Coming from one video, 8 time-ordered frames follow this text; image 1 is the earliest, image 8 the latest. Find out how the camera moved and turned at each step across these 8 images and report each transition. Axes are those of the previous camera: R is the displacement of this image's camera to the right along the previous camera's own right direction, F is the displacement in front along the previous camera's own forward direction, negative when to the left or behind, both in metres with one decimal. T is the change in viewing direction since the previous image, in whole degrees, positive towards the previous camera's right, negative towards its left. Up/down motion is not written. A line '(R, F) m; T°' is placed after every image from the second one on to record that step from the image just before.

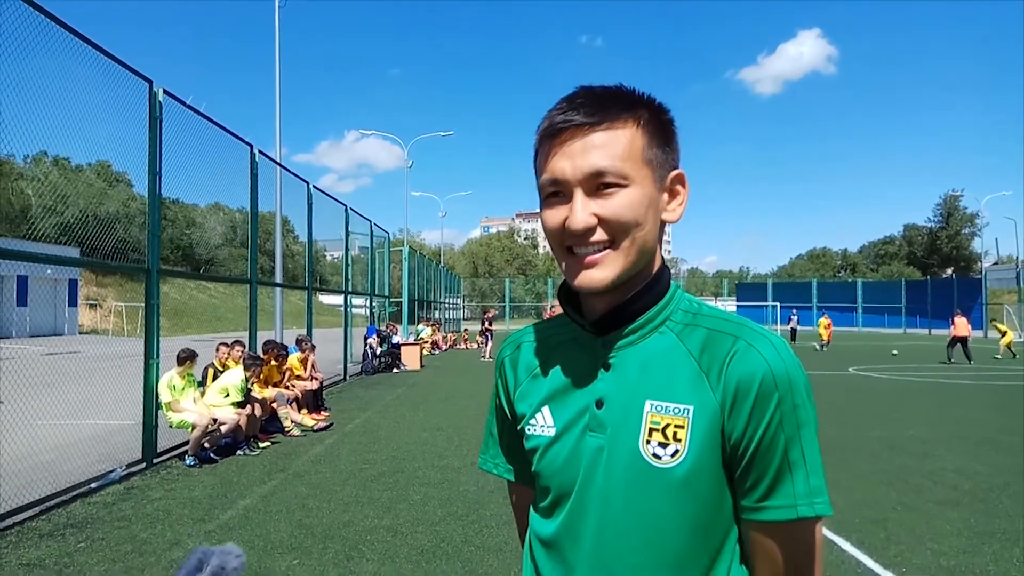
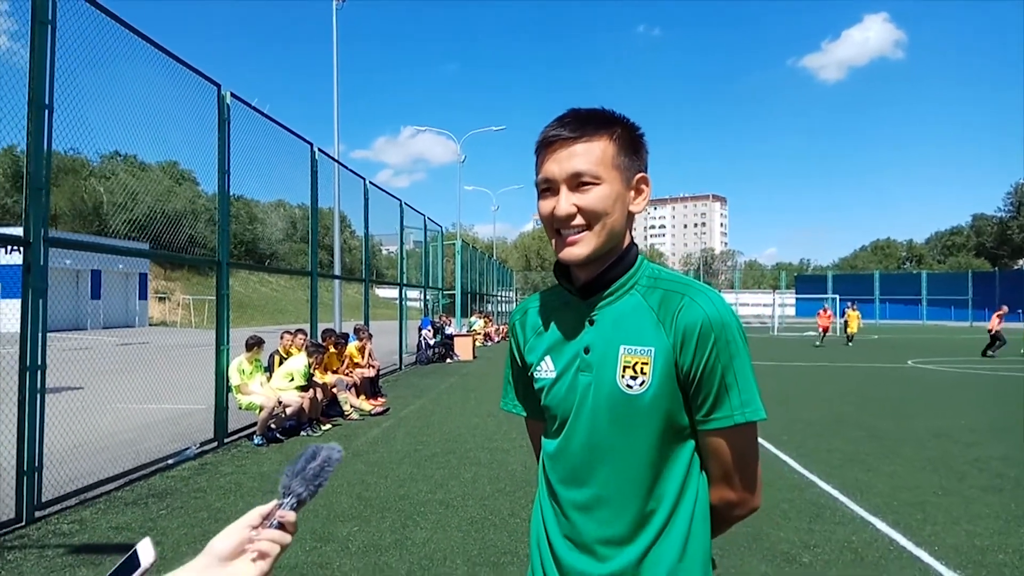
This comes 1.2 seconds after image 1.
(+0.1, -0.3) m; -4°
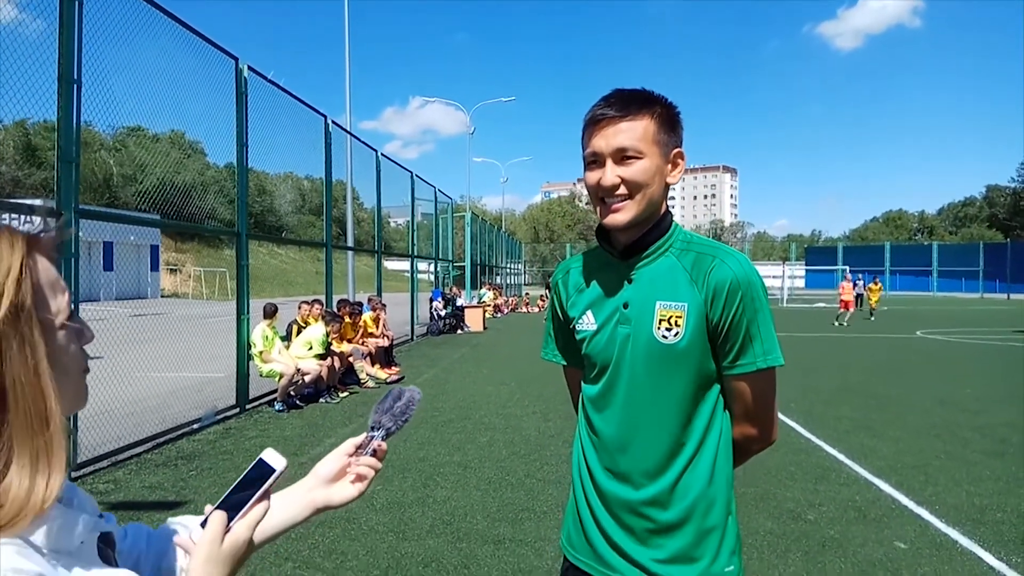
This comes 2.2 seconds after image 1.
(-0.1, -0.2) m; -1°
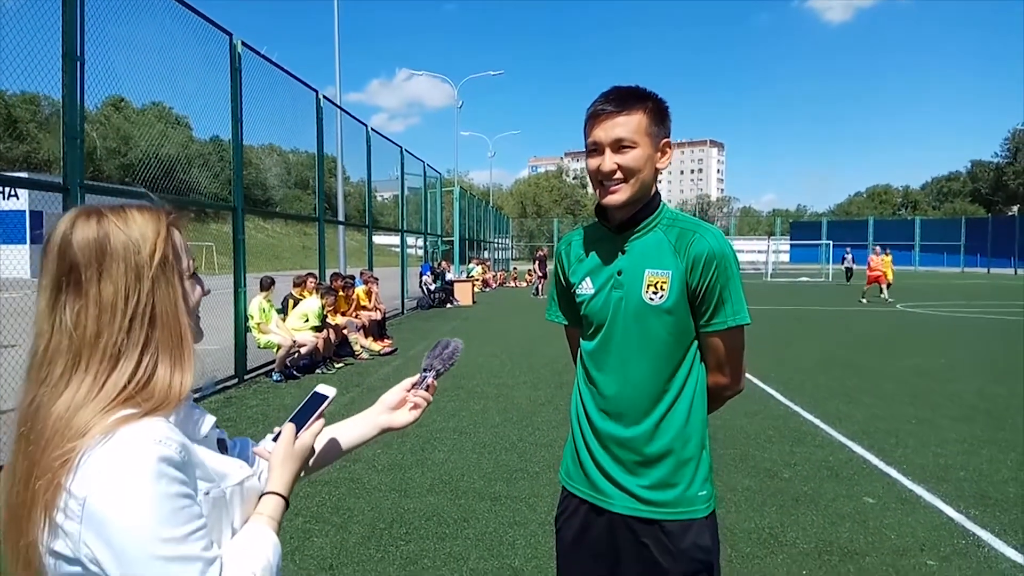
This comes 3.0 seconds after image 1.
(-0.1, -0.2) m; +1°
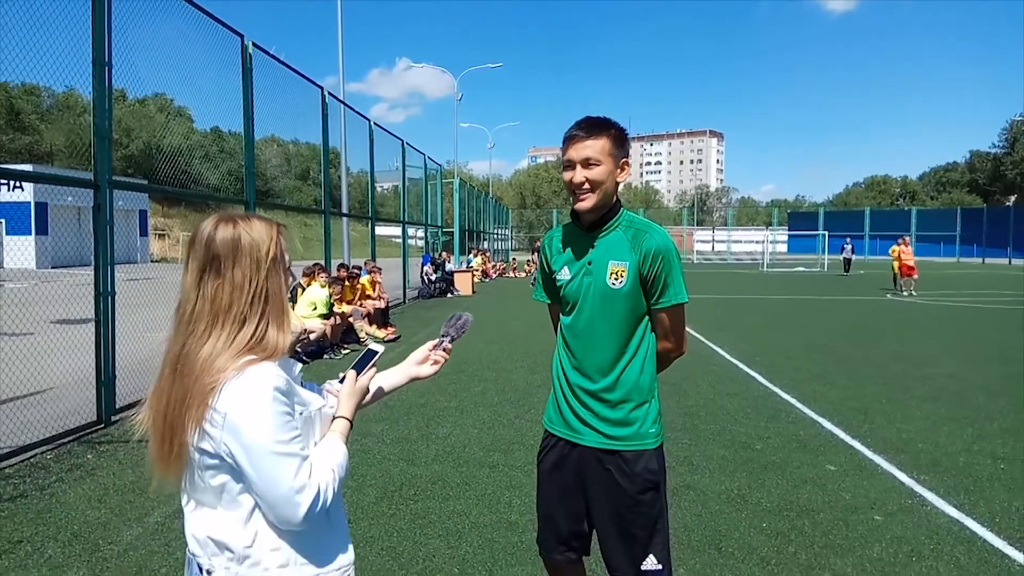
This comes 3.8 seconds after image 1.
(0.0, -0.5) m; 0°
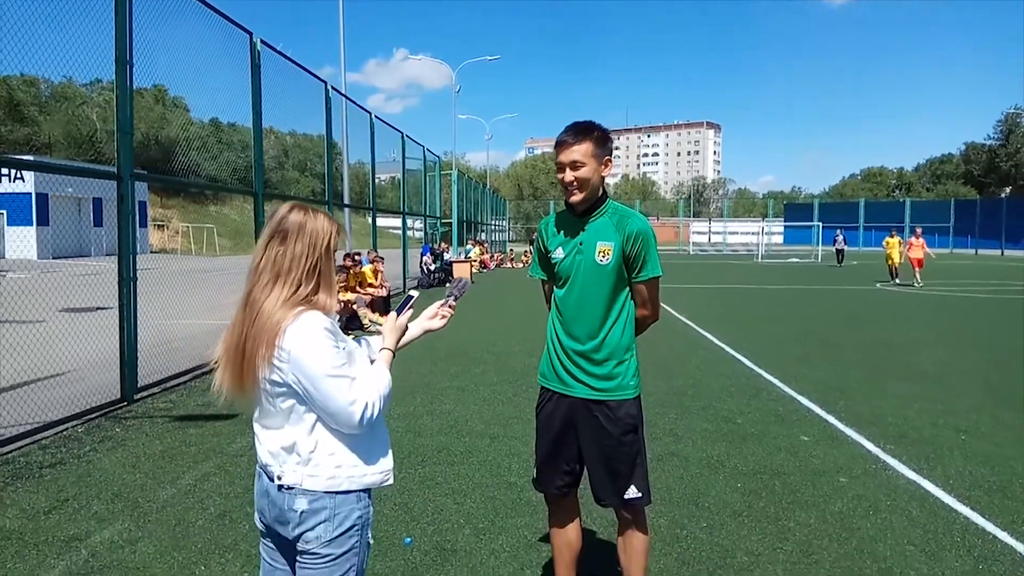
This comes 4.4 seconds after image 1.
(0.0, -0.4) m; 0°
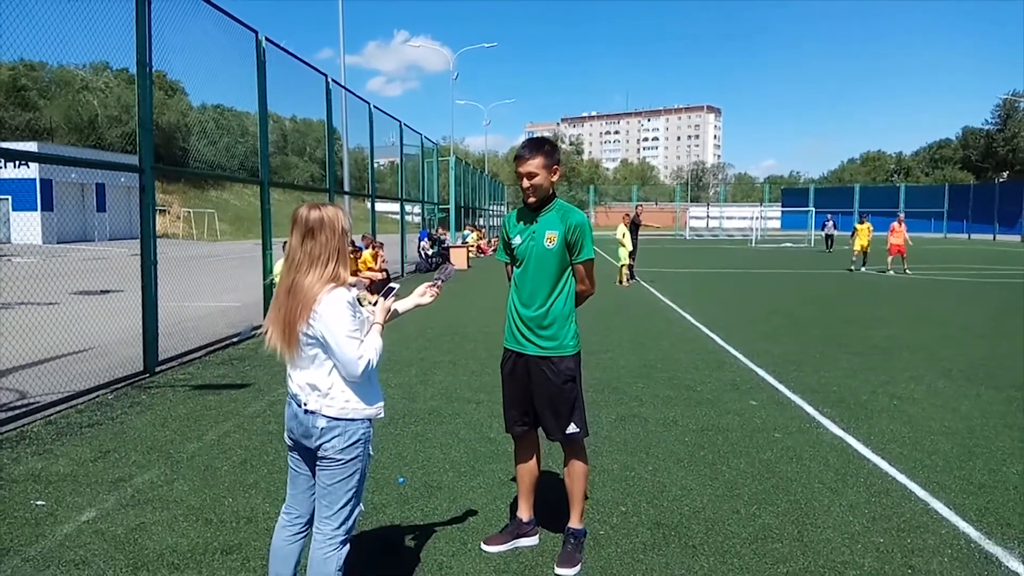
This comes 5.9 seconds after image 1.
(+0.1, -0.7) m; 0°
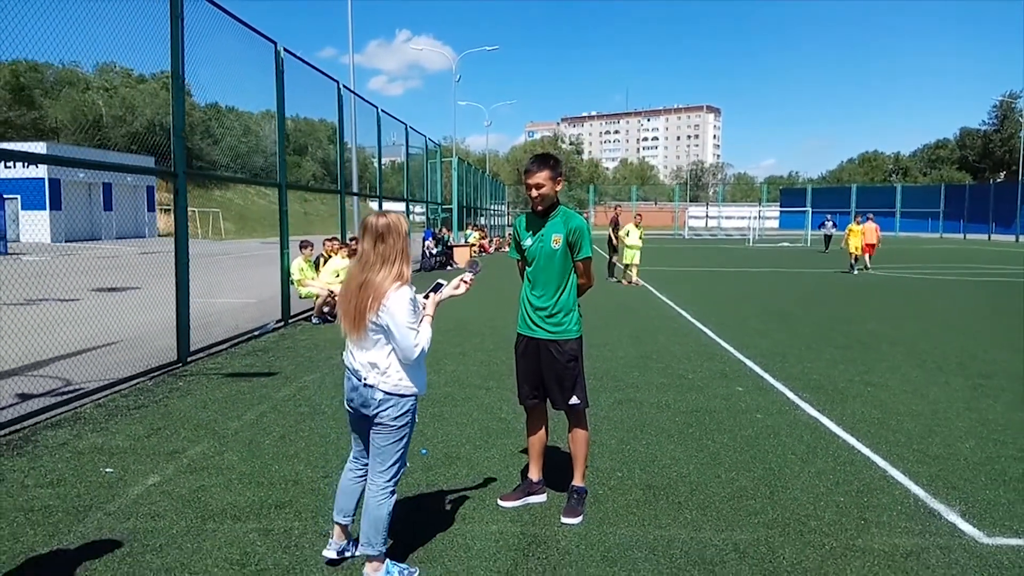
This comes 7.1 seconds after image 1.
(-0.1, -0.6) m; 0°
